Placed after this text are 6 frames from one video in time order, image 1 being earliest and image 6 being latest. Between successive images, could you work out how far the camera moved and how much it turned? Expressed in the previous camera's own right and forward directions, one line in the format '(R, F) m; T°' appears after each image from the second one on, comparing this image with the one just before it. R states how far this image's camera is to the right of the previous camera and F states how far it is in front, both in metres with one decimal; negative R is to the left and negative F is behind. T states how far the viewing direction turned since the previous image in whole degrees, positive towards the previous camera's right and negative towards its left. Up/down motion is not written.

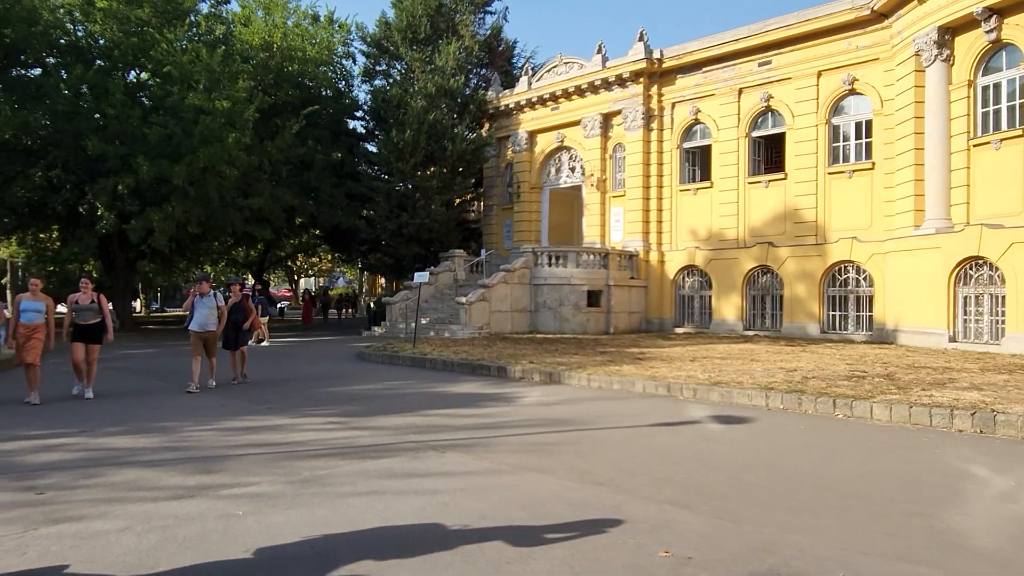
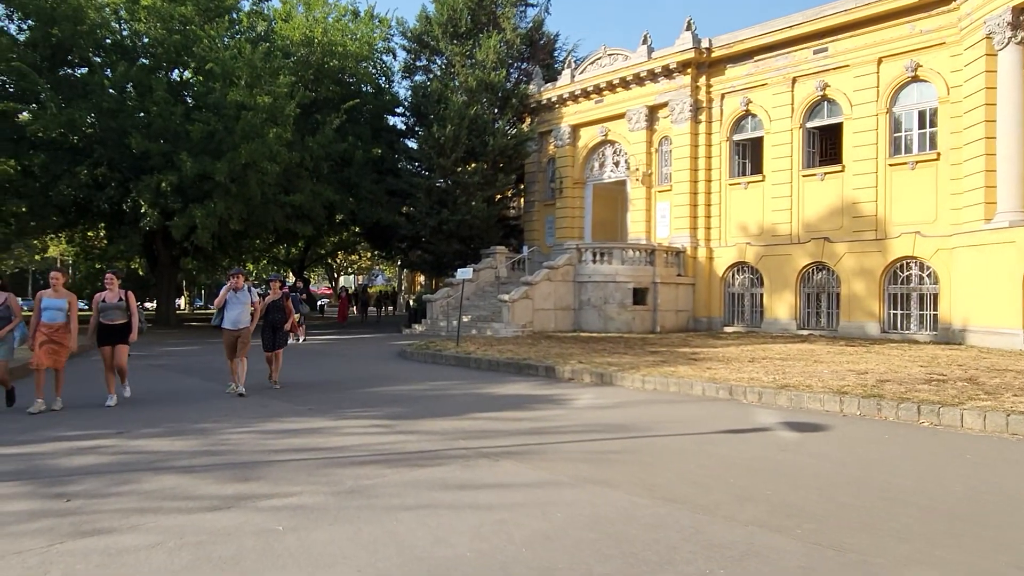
(-0.2, +0.5) m; -3°
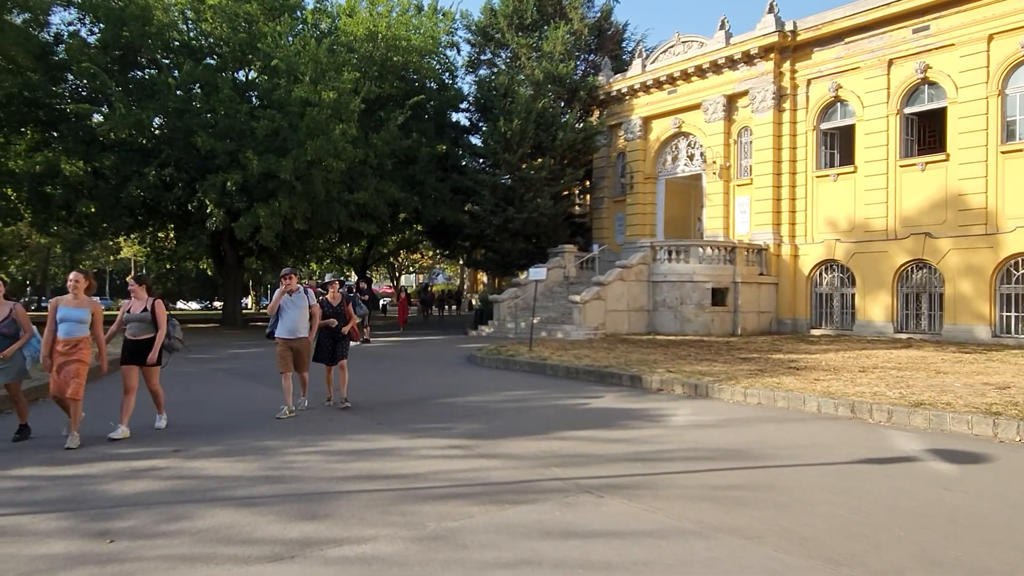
(-0.4, +1.0) m; -4°
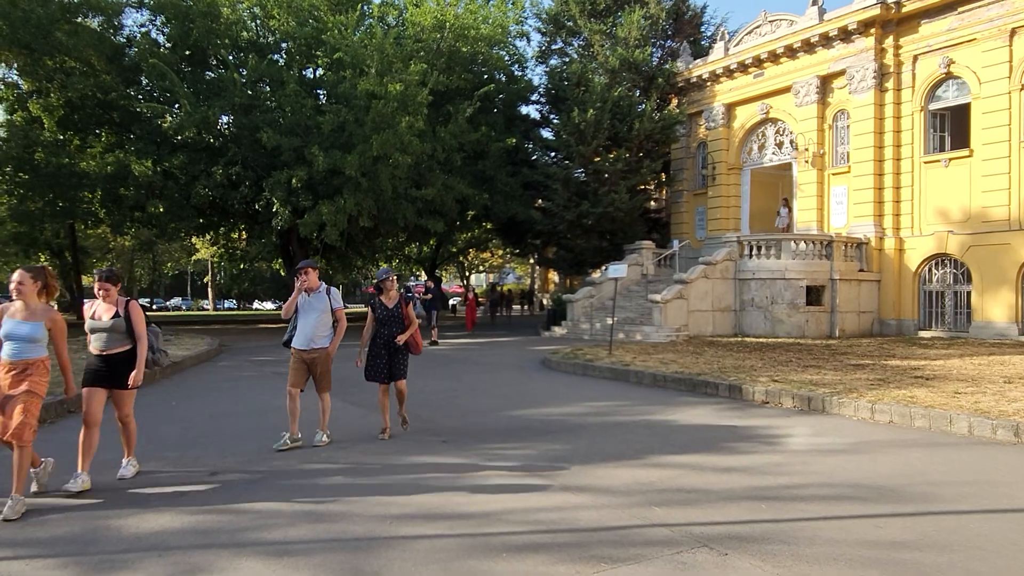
(-0.1, +1.2) m; -5°
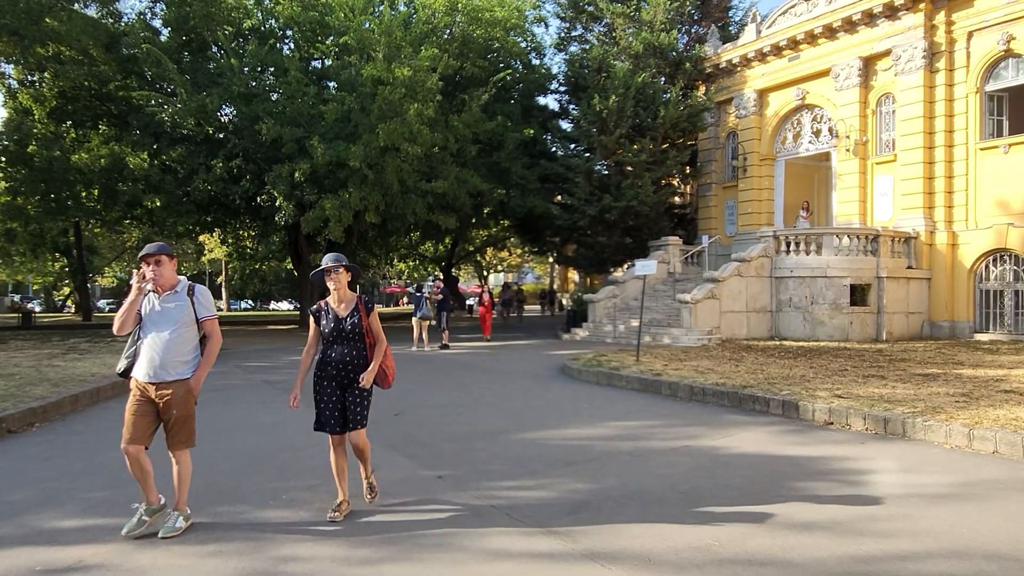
(+0.1, +1.5) m; -1°
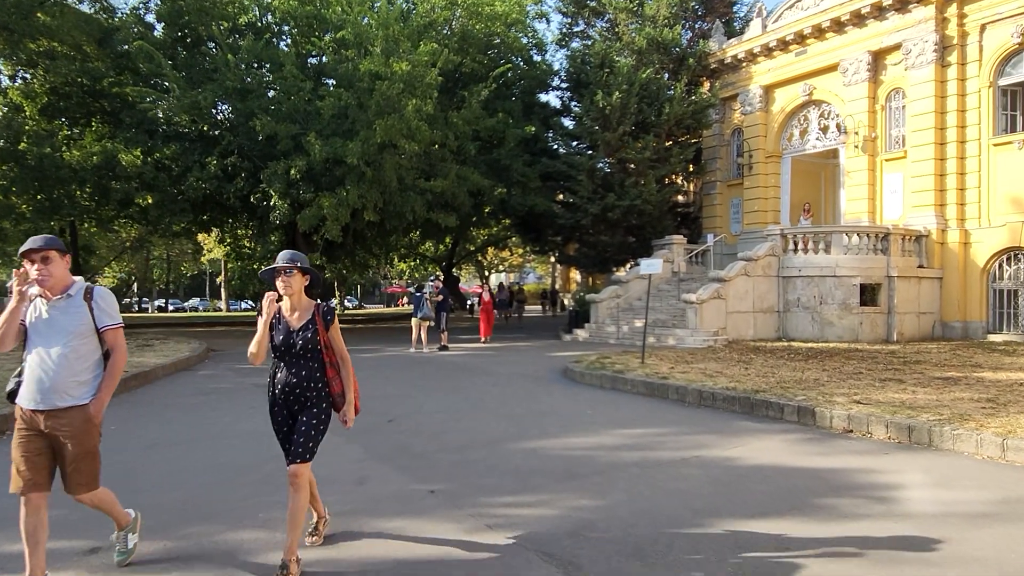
(0.0, +0.5) m; 0°
